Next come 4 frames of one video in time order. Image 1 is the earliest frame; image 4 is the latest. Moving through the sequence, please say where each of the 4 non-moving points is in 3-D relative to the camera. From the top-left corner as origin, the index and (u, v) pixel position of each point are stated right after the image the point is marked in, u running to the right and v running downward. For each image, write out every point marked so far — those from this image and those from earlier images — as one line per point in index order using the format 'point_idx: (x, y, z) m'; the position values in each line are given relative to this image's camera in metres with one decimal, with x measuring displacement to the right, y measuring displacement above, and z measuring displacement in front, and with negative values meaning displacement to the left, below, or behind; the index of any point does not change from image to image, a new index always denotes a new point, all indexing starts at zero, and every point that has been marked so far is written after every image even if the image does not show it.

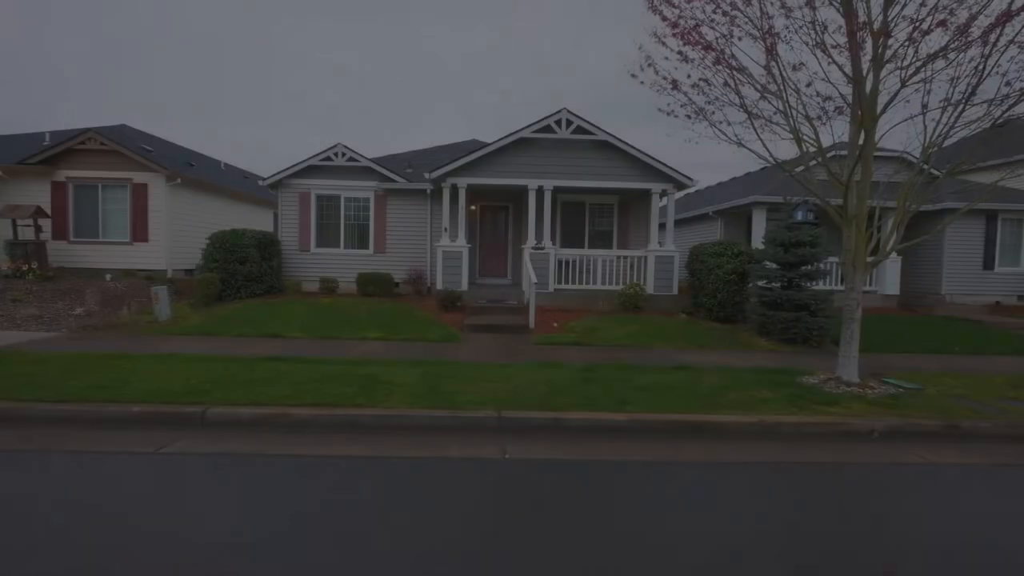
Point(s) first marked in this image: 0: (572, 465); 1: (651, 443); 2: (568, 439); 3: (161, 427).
0: (+0.4, -1.1, +4.9) m
1: (+1.0, -1.1, +5.4) m
2: (+0.4, -1.1, +5.4) m
3: (-2.5, -1.0, +5.5) m
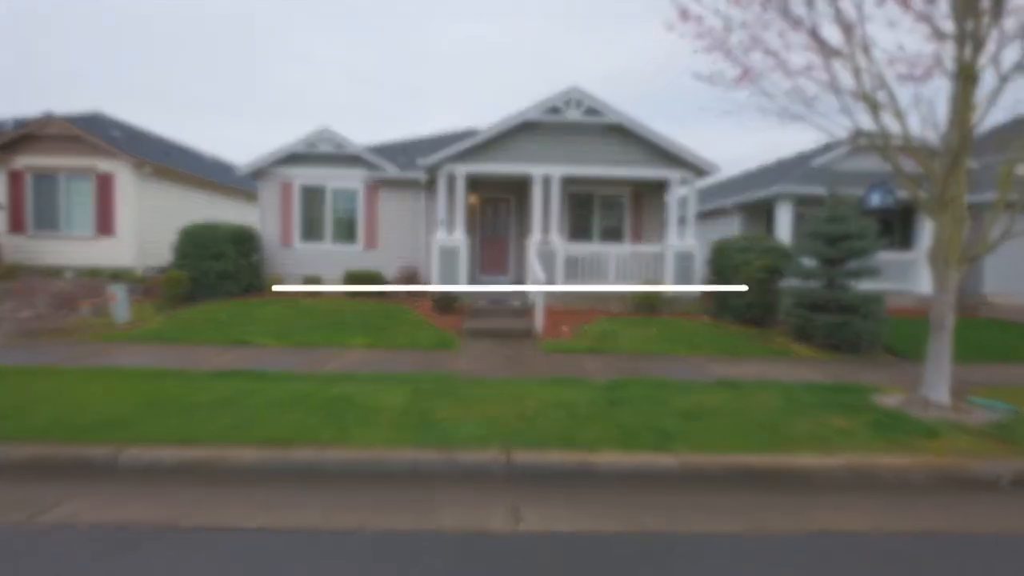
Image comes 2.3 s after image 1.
0: (+0.5, -1.1, +3.5) m
1: (+1.1, -1.1, +4.0) m
2: (+0.5, -1.1, +4.1) m
3: (-2.5, -1.0, +4.1) m
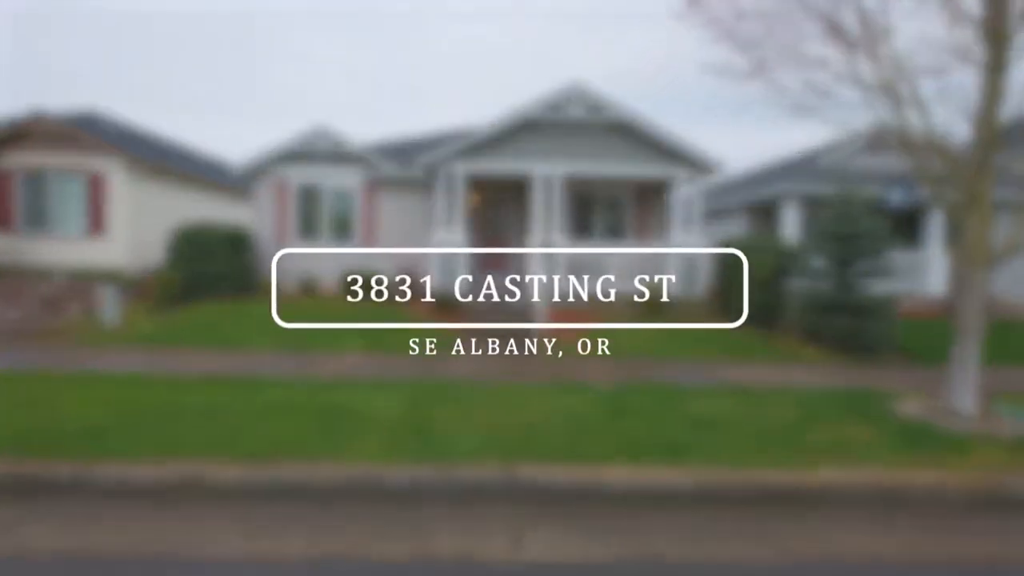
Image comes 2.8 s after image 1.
0: (+0.5, -1.2, +3.2) m
1: (+1.1, -1.1, +3.7) m
2: (+0.5, -1.1, +3.7) m
3: (-2.5, -1.1, +3.8) m
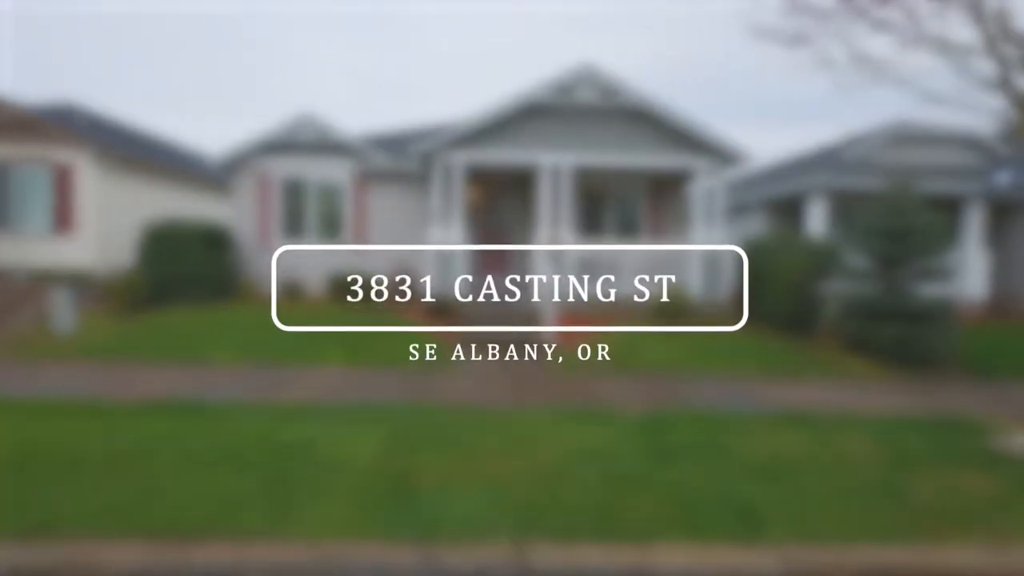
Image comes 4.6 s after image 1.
0: (+0.5, -1.2, +2.0) m
1: (+1.1, -1.2, +2.6) m
2: (+0.5, -1.1, +2.6) m
3: (-2.4, -1.1, +2.7) m
